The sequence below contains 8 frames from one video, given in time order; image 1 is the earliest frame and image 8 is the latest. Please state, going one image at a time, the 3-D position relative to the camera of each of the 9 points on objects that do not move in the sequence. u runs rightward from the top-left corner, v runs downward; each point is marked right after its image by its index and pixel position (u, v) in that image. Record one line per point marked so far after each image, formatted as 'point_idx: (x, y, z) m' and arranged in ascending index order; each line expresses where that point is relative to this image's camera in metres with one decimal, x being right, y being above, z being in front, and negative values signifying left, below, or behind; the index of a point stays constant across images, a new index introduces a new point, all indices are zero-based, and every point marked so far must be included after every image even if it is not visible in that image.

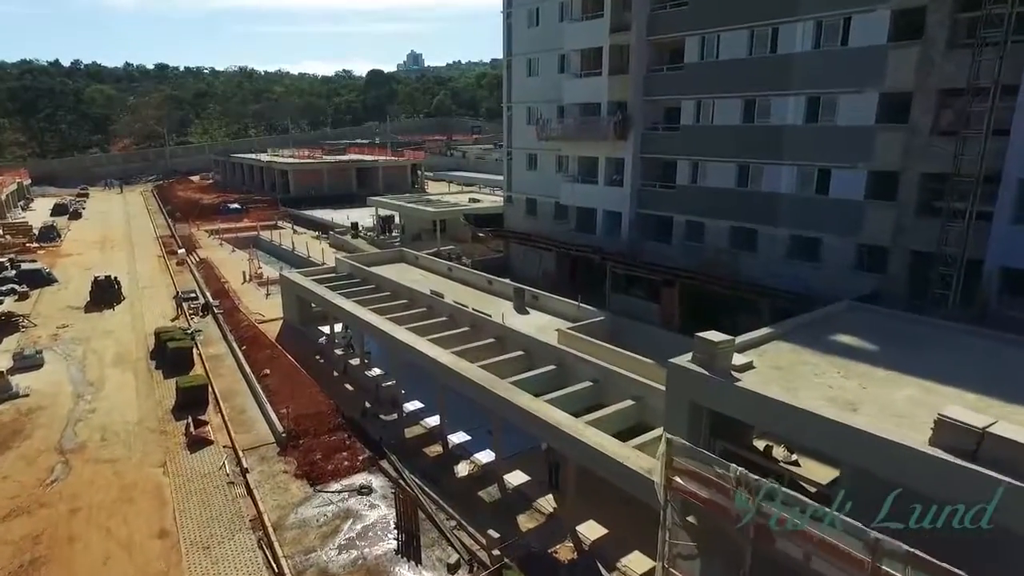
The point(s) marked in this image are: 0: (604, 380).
0: (+2.9, -2.8, +18.3) m
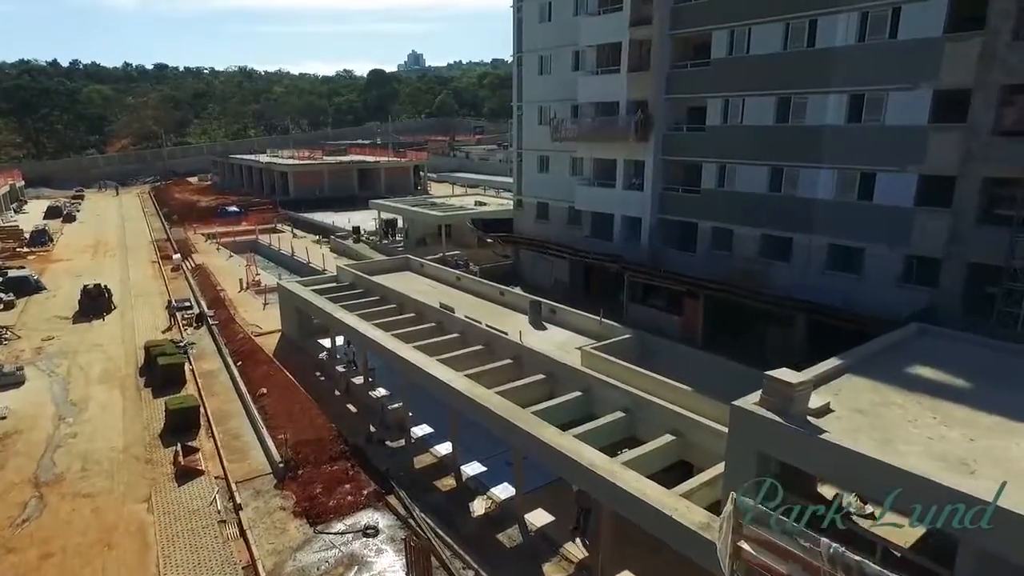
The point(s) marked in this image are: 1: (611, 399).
0: (+3.5, -3.4, +16.4) m
1: (+2.9, -3.3, +17.1) m
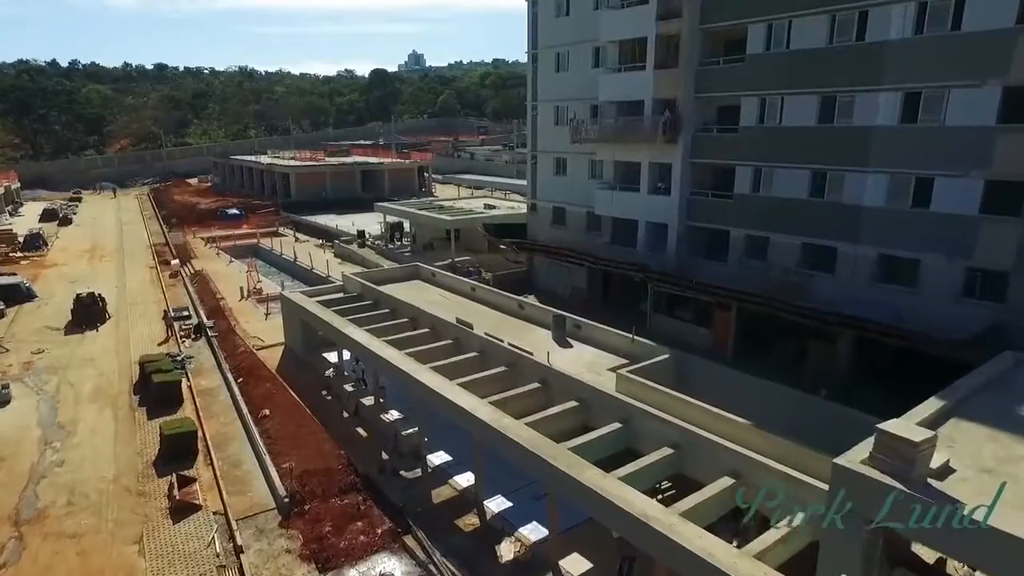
0: (+4.3, -3.9, +14.7) m
1: (+3.7, -3.8, +15.3) m
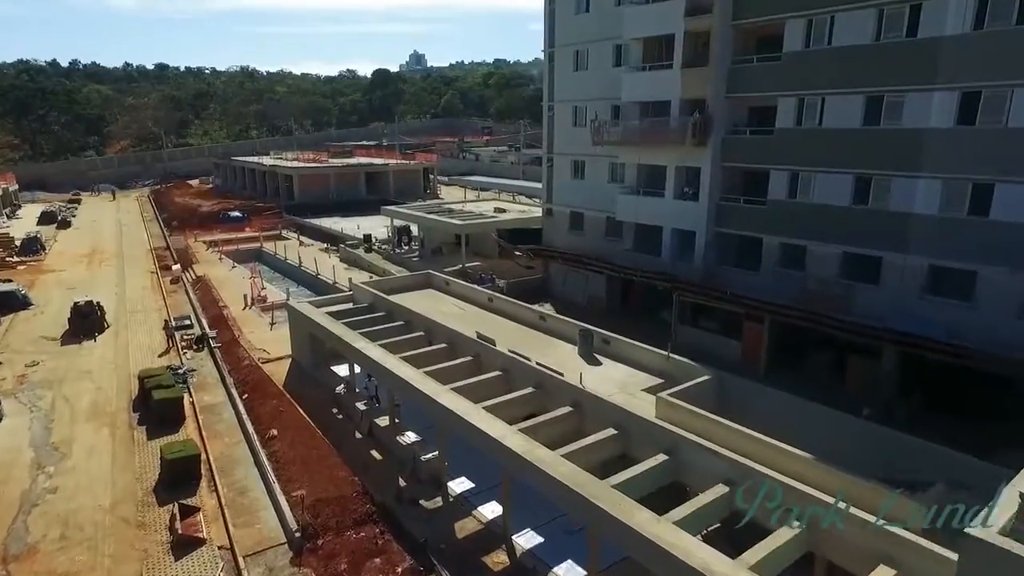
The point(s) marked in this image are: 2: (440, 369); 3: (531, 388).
0: (+5.2, -4.3, +13.3) m
1: (+4.6, -4.2, +13.9) m
2: (-2.4, -2.7, +19.7) m
3: (+0.6, -3.1, +18.3) m
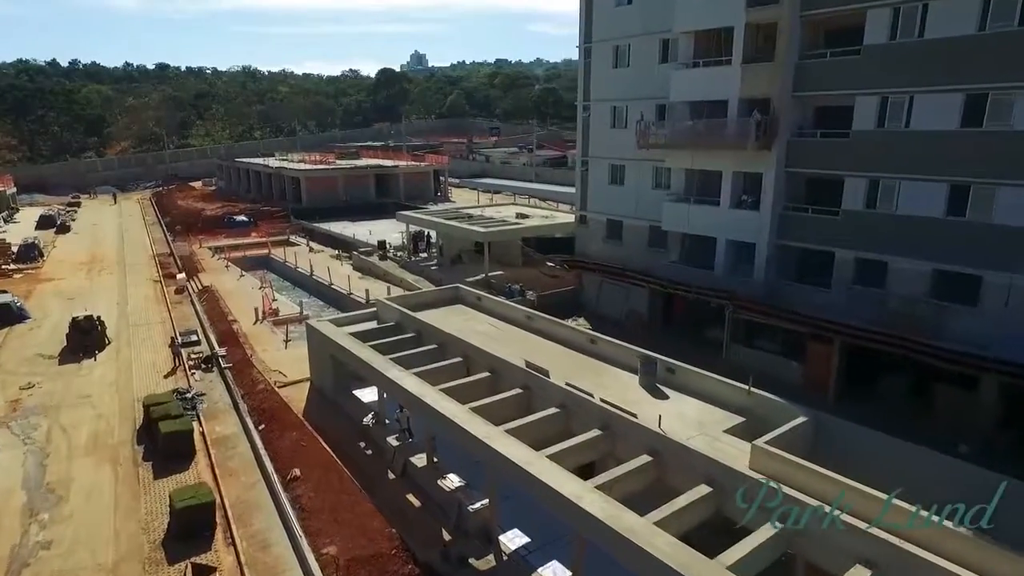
0: (+6.9, -5.0, +10.9) m
1: (+6.3, -4.9, +11.6) m
2: (-0.8, -3.4, +17.4) m
3: (+2.3, -3.8, +16.0) m
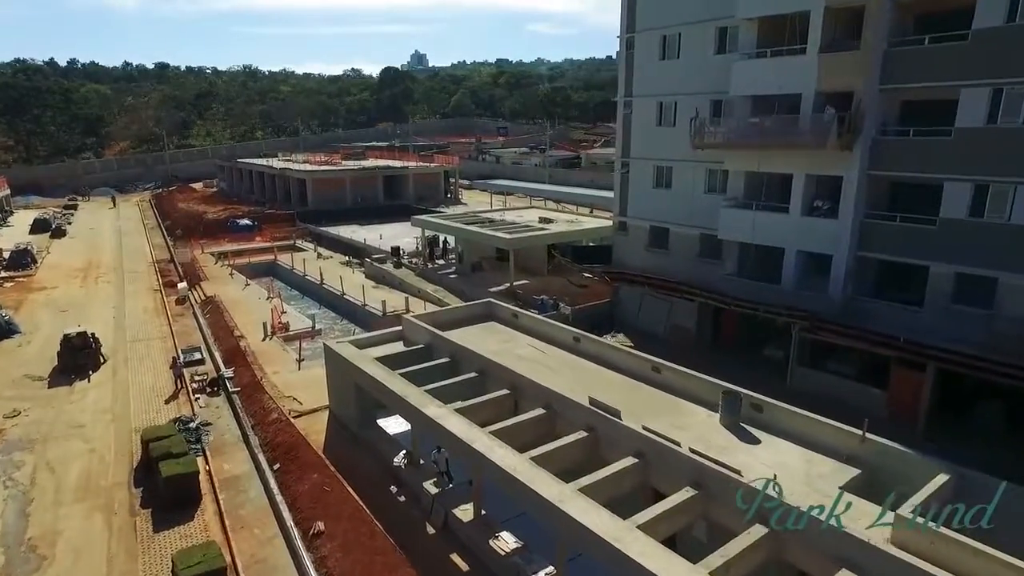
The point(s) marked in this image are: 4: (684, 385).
0: (+8.5, -5.7, +8.2) m
1: (+7.9, -5.6, +8.9) m
2: (+0.9, -4.1, +14.7) m
3: (+3.9, -4.5, +13.3) m
4: (+5.2, -2.9, +17.7) m
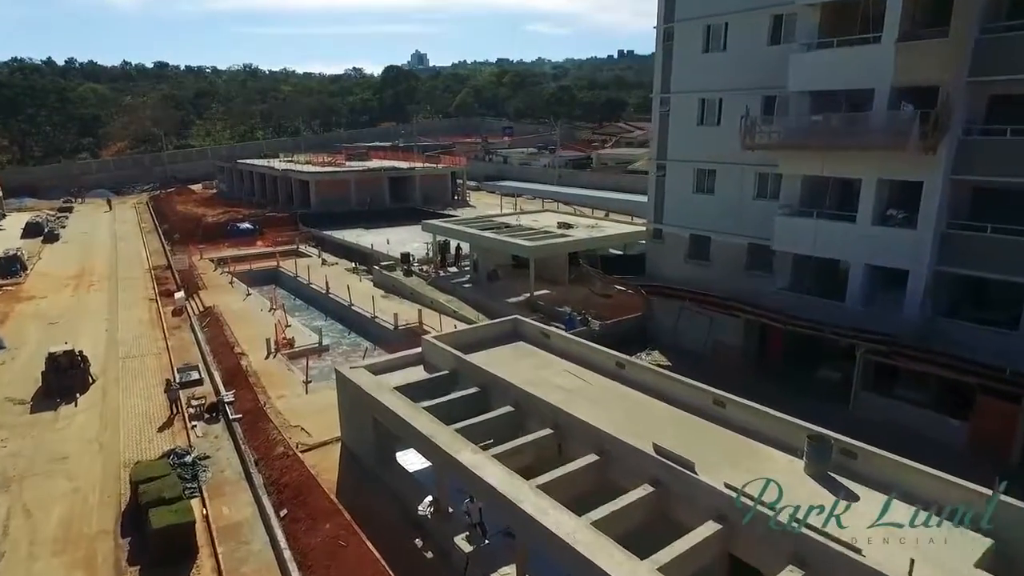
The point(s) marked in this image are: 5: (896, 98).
0: (+9.7, -6.3, +5.8) m
1: (+9.1, -6.2, +6.5) m
2: (+2.0, -4.7, +12.3) m
3: (+5.1, -5.1, +10.9) m
4: (+6.3, -3.5, +15.3) m
5: (+12.2, +6.1, +18.5) m
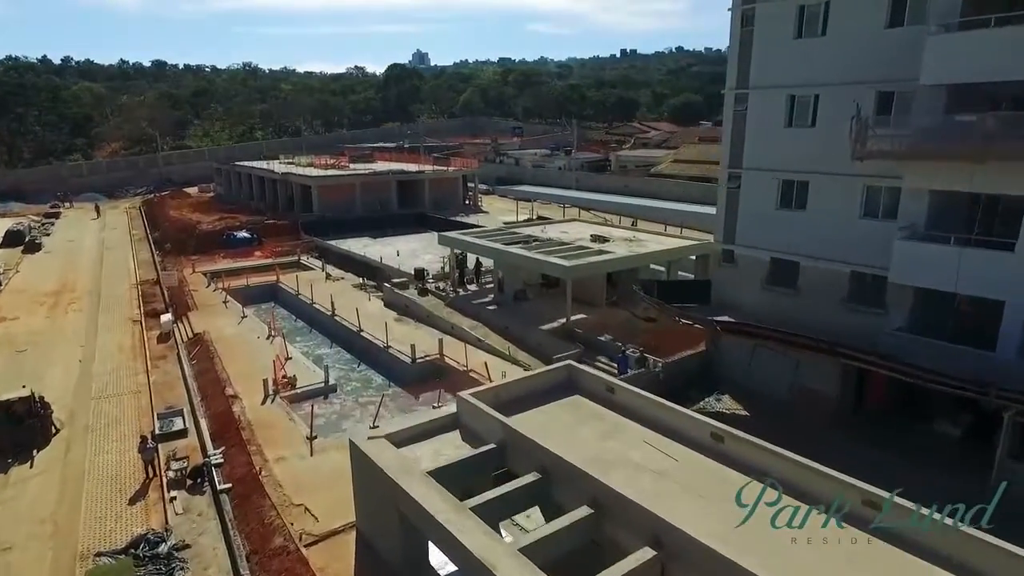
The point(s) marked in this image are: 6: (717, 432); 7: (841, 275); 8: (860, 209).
0: (+11.3, -7.5, +1.6) m
1: (+10.7, -7.4, +2.2) m
2: (+3.7, -5.9, +8.0) m
3: (+6.7, -6.3, +6.7) m
4: (+8.0, -4.7, +11.0) m
5: (+13.8, +4.8, +14.3) m
6: (+5.1, -3.5, +14.2) m
7: (+10.9, +0.4, +19.5) m
8: (+11.1, +2.6, +18.7) m
